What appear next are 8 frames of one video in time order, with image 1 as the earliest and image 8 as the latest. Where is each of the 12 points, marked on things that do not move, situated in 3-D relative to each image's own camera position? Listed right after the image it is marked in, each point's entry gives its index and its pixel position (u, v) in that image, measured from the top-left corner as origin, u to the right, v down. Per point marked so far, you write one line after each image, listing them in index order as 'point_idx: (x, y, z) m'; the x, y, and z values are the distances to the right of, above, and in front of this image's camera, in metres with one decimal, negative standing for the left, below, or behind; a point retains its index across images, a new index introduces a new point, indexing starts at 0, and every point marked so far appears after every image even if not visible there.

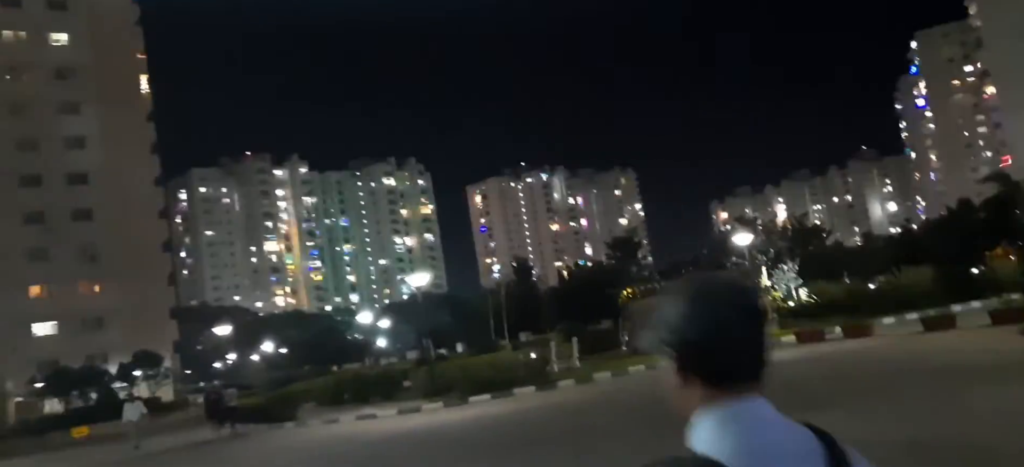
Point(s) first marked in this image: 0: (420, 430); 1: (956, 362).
0: (-1.9, -4.0, +19.0) m
1: (+7.3, -2.3, +16.1) m
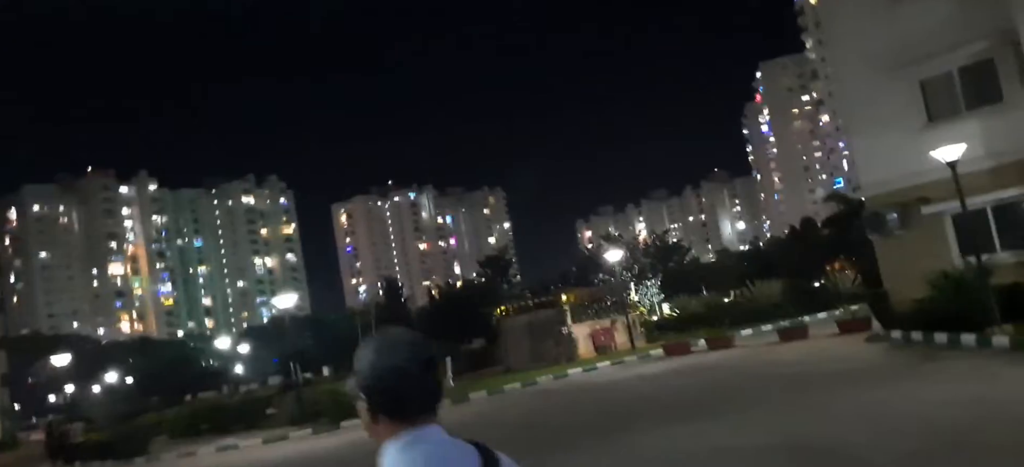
0: (-4.3, -4.4, +18.1) m
1: (+5.2, -2.6, +16.7) m
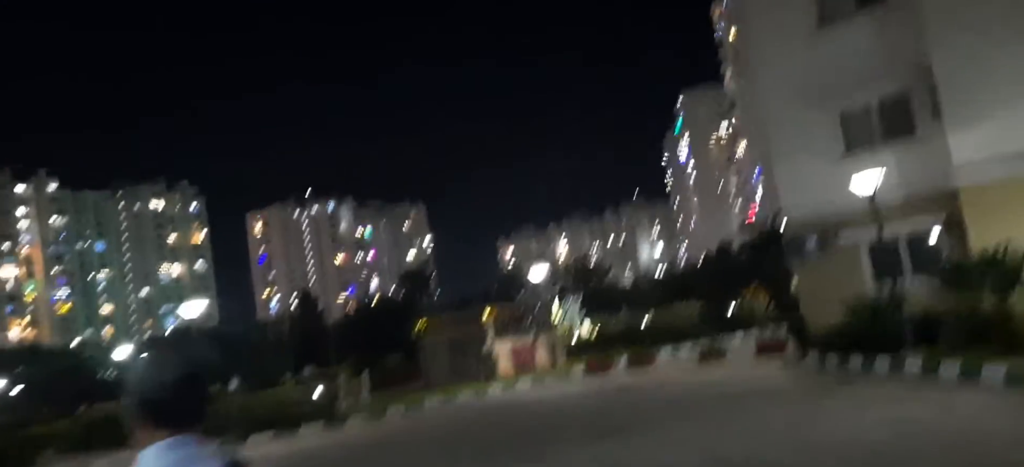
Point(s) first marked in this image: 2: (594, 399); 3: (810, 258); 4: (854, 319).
0: (-5.8, -4.4, +17.2) m
1: (+3.8, -2.9, +16.7) m
2: (+1.6, -3.6, +19.5) m
3: (+5.7, -0.5, +17.8) m
4: (+5.8, -1.5, +15.9) m
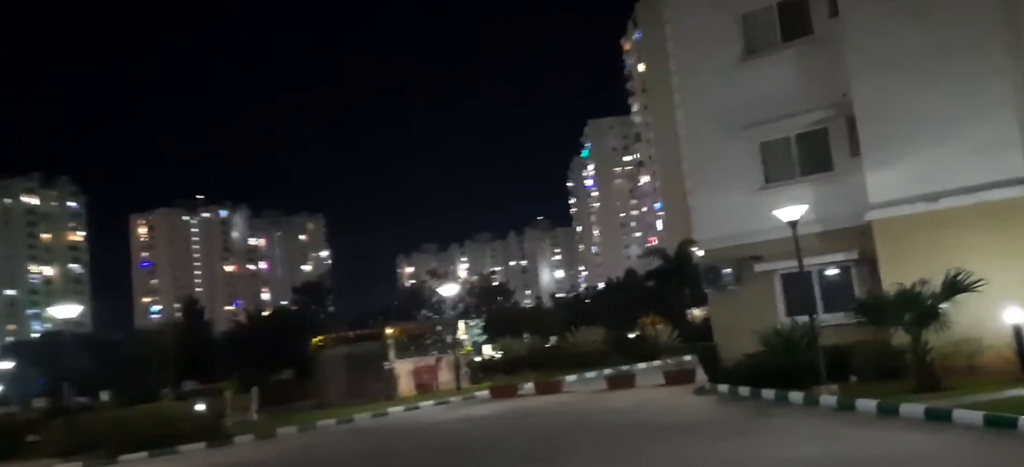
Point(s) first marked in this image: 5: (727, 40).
0: (-7.5, -4.3, +15.4) m
1: (+2.3, -3.3, +15.9) m
2: (-0.3, -3.9, +18.4) m
3: (+4.1, -1.0, +17.4) m
4: (+4.4, -2.0, +15.4) m
5: (+4.2, +3.9, +17.5) m
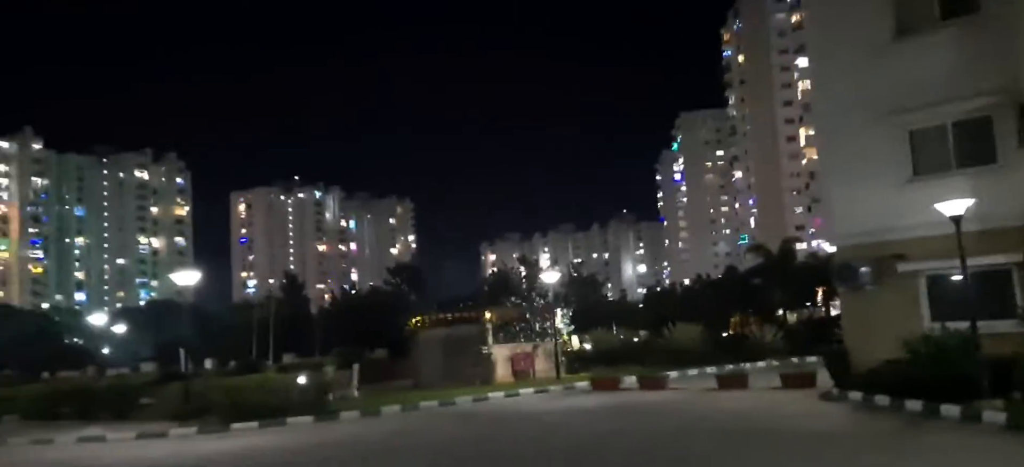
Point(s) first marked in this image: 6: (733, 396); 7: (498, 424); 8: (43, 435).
0: (-5.5, -3.8, +15.7) m
1: (+4.2, -3.2, +15.5) m
2: (+1.9, -3.6, +18.2) m
3: (+6.3, -1.0, +16.7) m
4: (+6.4, -2.0, +14.8) m
5: (+6.6, +3.9, +16.8) m
6: (+4.6, -3.4, +19.3) m
7: (-0.2, -3.9, +19.3) m
8: (-9.5, -4.1, +19.0) m
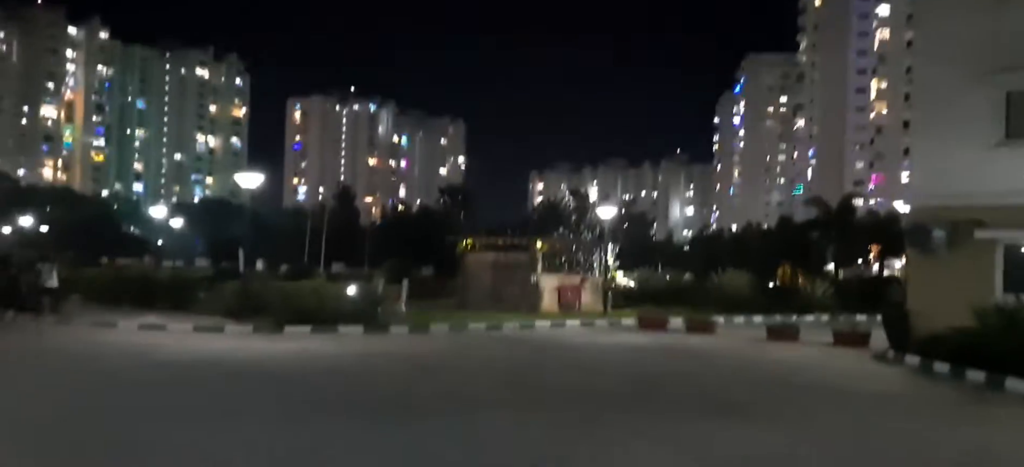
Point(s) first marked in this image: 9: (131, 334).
0: (-4.7, -2.1, +16.0) m
1: (+5.1, -2.4, +15.3) m
2: (+2.8, -2.4, +18.2) m
3: (+7.4, -0.3, +16.3) m
4: (+7.3, -1.5, +14.5) m
5: (+8.1, +4.5, +16.0) m
6: (+5.7, -2.4, +19.2) m
7: (+0.8, -2.5, +19.4) m
8: (-8.5, -1.8, +19.4) m
9: (-7.1, -1.9, +17.2) m
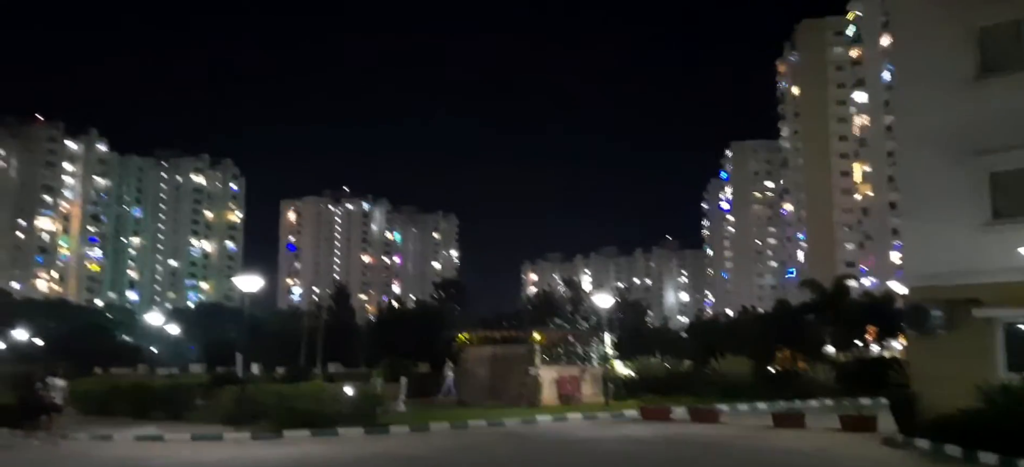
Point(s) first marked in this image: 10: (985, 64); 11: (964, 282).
0: (-4.6, -3.9, +15.7) m
1: (+5.2, -3.8, +15.1) m
2: (+2.9, -4.2, +17.9) m
3: (+7.4, -1.7, +16.3) m
4: (+7.4, -2.7, +14.4) m
5: (+7.9, +3.1, +16.4) m
6: (+5.7, -4.1, +18.9) m
7: (+0.8, -4.4, +19.1) m
8: (-8.5, -4.1, +19.1) m
9: (-7.1, -3.9, +16.9) m
10: (+8.3, +2.9, +16.4) m
11: (+7.8, -0.8, +16.2) m
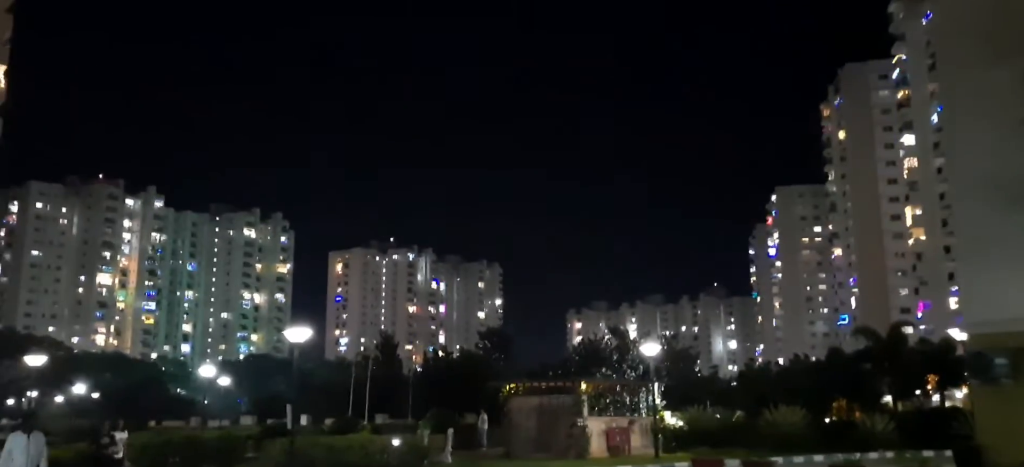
0: (-3.8, -4.8, +15.6) m
1: (+6.0, -4.5, +14.6) m
2: (+3.8, -5.1, +17.4) m
3: (+8.2, -2.5, +15.8) m
4: (+8.1, -3.4, +13.8) m
5: (+8.7, +2.3, +16.1) m
6: (+6.7, -5.0, +18.3) m
7: (+1.8, -5.4, +18.7) m
8: (-7.5, -5.2, +19.2) m
9: (-6.2, -4.9, +16.9) m
10: (+9.0, +2.1, +16.0) m
11: (+8.7, -1.6, +15.7) m
